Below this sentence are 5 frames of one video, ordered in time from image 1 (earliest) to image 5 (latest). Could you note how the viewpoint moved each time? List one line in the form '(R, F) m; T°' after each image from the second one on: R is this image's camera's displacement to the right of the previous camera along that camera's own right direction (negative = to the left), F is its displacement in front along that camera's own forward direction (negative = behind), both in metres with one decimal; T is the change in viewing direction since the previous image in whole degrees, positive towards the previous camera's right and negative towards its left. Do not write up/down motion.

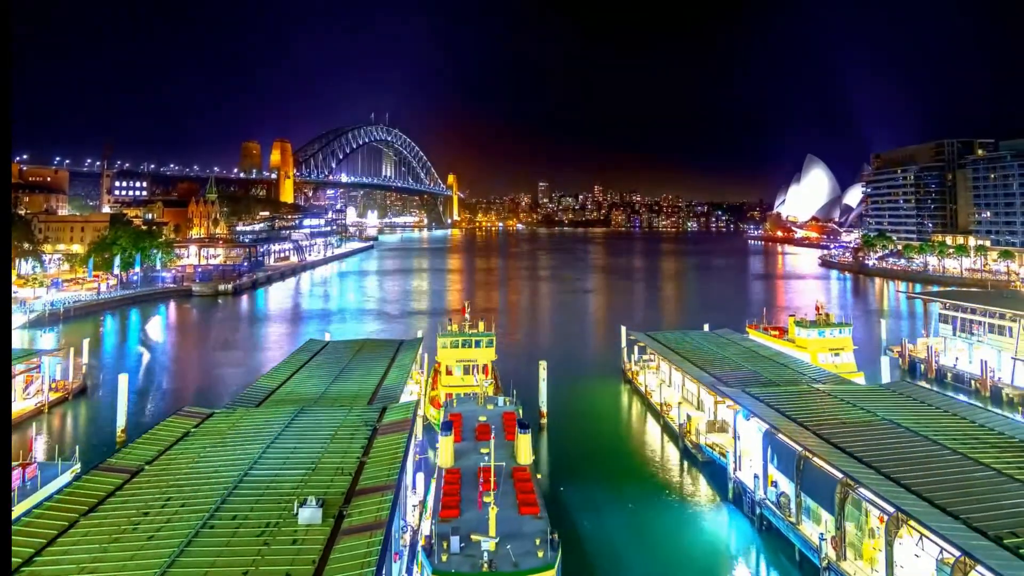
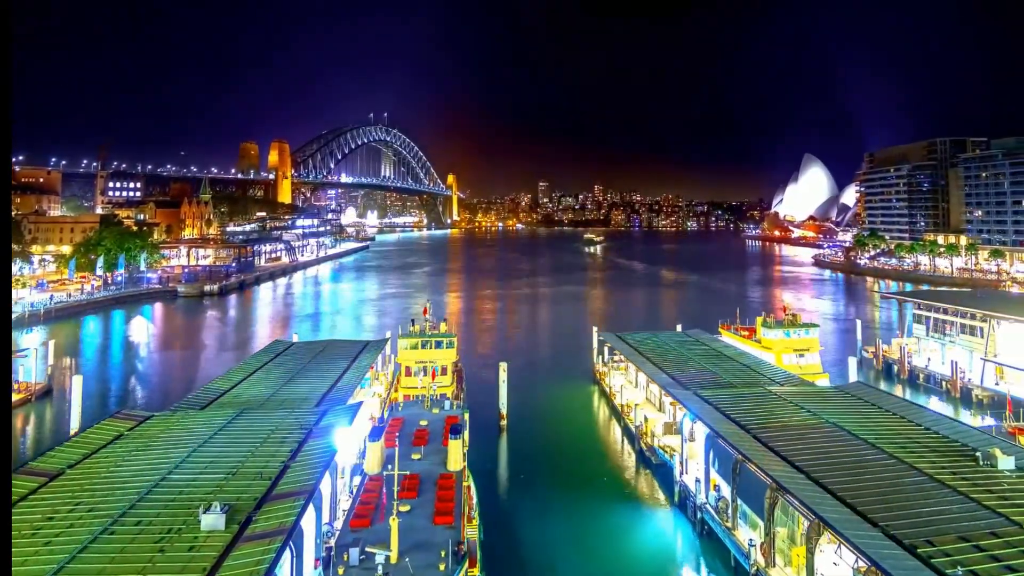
(+0.6, +0.1) m; 0°
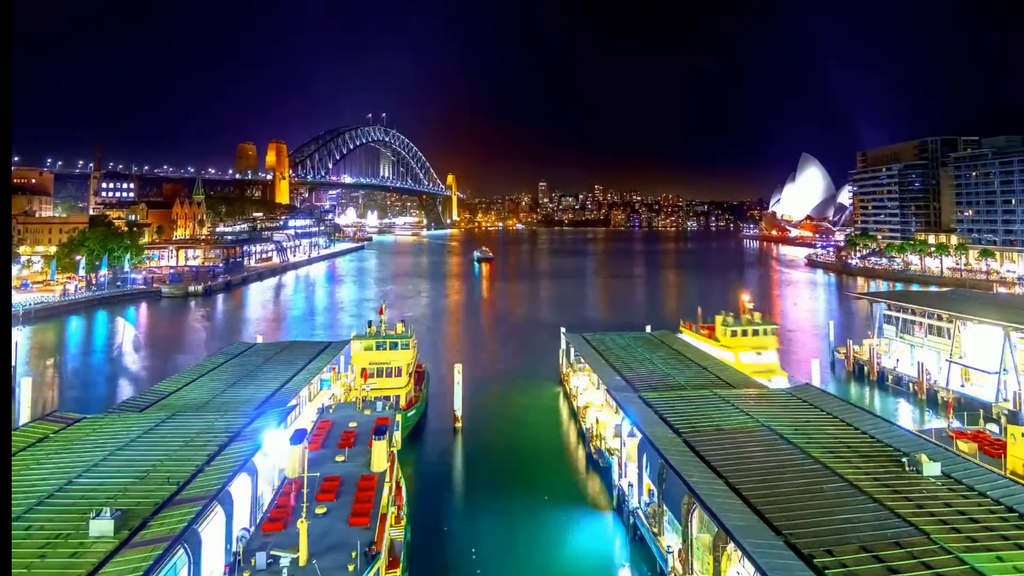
(+0.7, +0.1) m; 0°
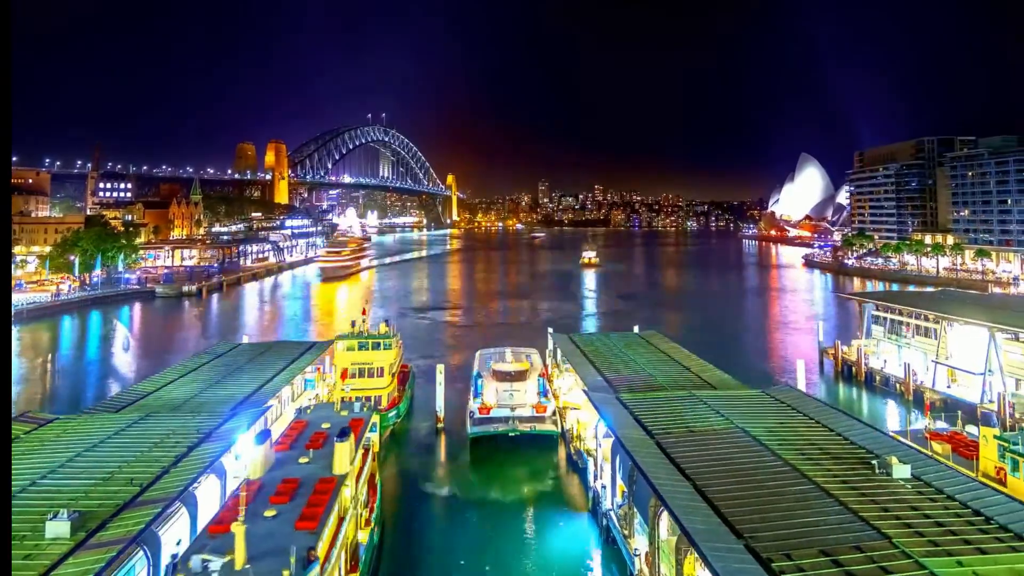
(+0.3, 0.0) m; 0°
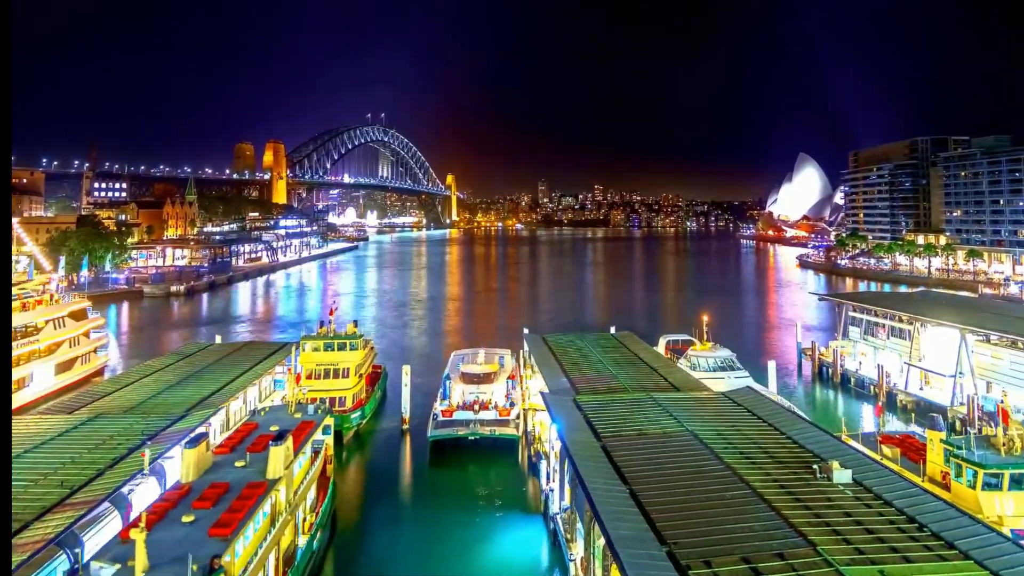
(+0.5, +0.1) m; 0°
